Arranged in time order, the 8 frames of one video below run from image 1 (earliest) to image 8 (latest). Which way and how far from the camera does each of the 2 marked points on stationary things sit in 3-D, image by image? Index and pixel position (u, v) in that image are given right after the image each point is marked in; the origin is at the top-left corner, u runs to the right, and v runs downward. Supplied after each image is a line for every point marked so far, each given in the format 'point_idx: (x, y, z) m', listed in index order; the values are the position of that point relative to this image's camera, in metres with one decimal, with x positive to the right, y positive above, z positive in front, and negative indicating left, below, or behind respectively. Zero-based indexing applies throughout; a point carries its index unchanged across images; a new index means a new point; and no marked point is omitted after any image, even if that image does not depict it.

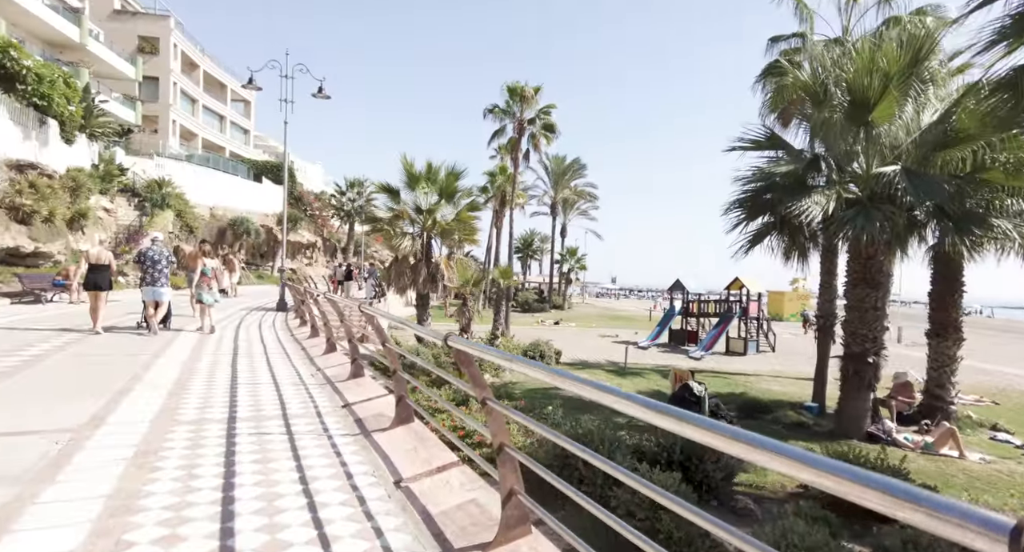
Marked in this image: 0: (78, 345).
0: (-6.9, -1.0, +10.0) m
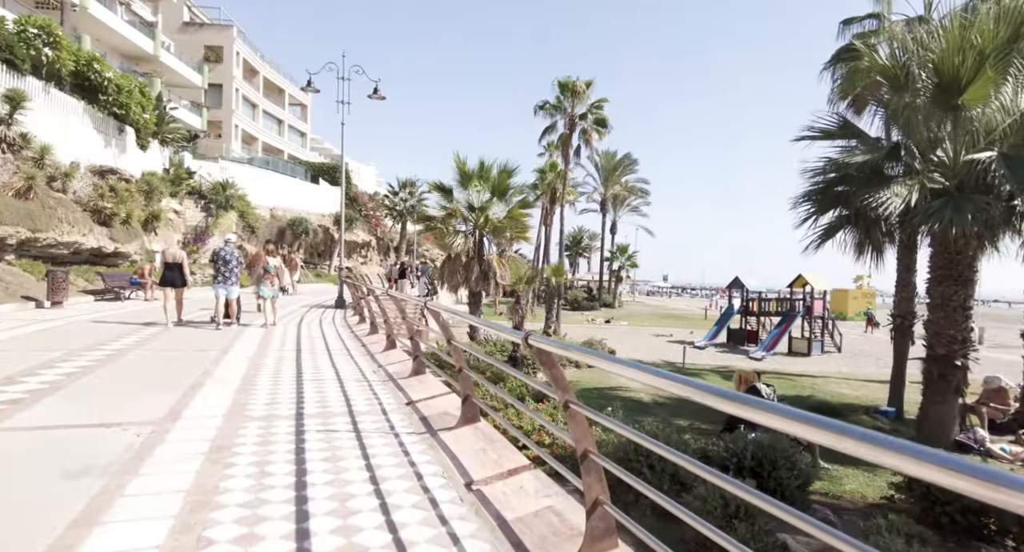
0: (-6.0, -1.0, +10.5) m
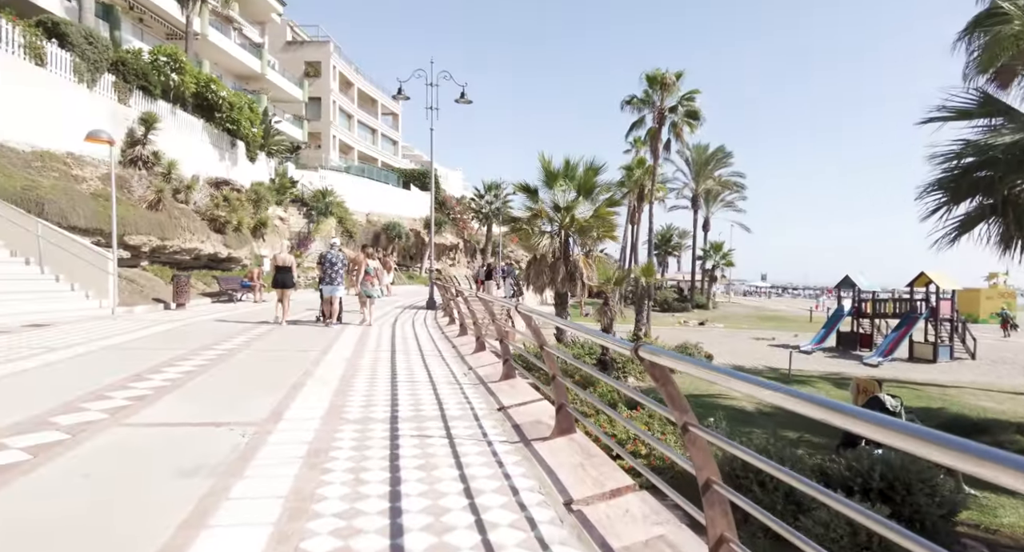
0: (-4.4, -1.1, +11.0) m
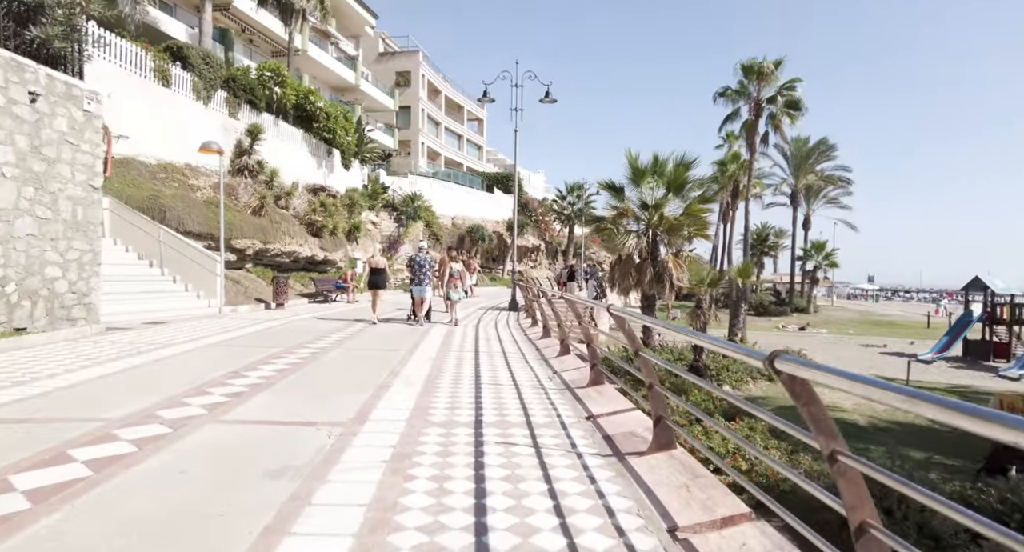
0: (-2.9, -1.1, +11.2) m
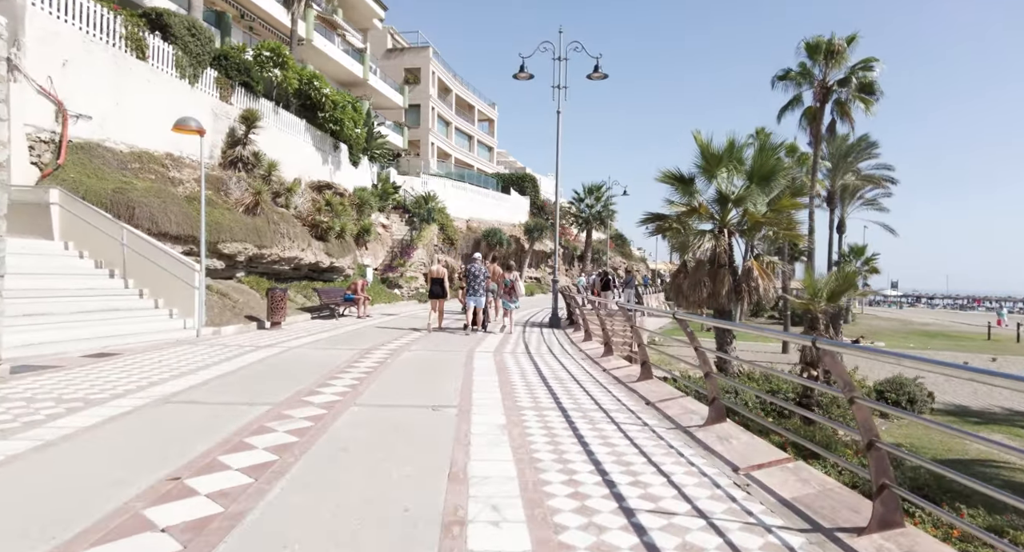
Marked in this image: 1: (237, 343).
0: (-1.8, -1.3, +7.9) m
1: (-4.9, -1.2, +11.2) m
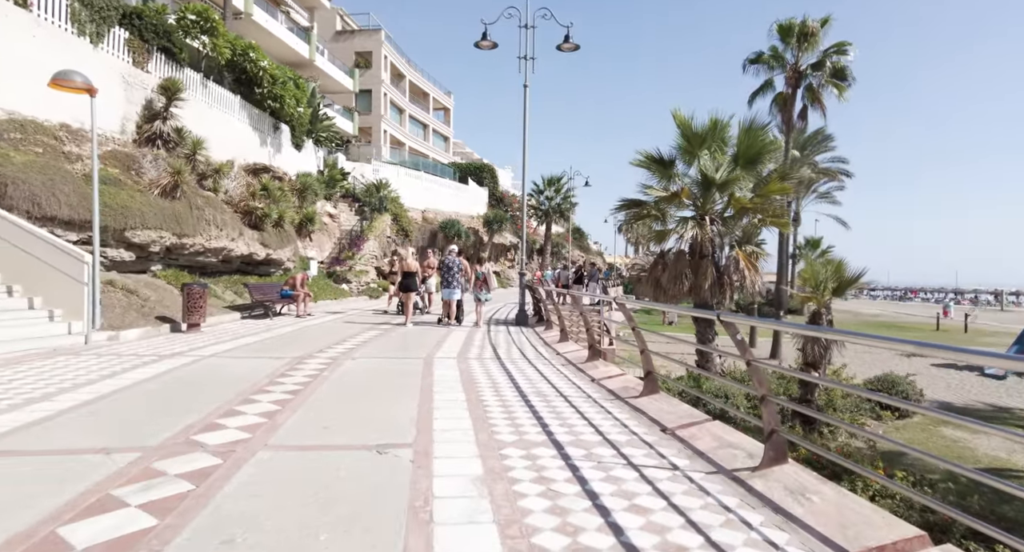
0: (-2.1, -1.2, +6.1) m
1: (-5.5, -1.1, +9.1) m
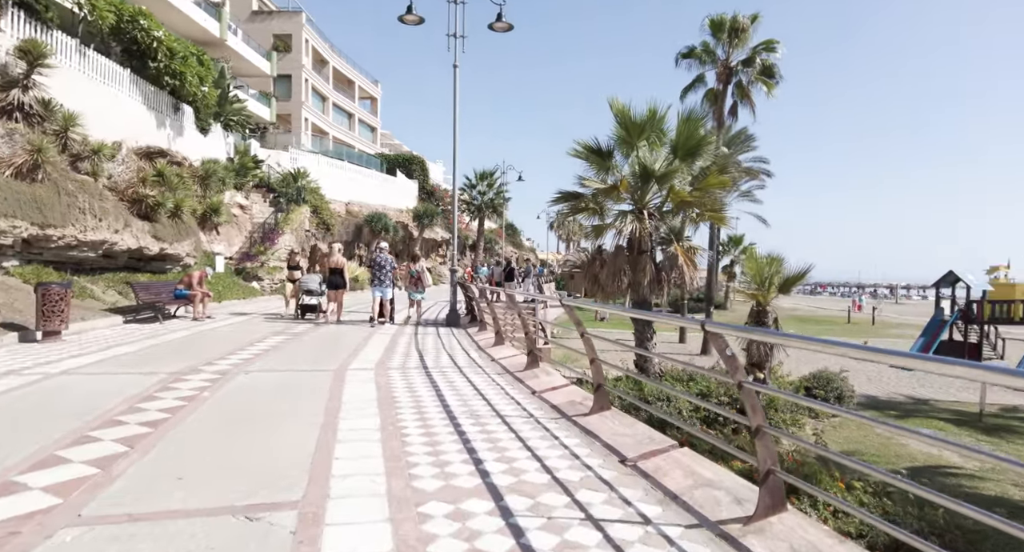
0: (-2.6, -1.2, +4.7) m
1: (-6.4, -1.1, +7.4) m
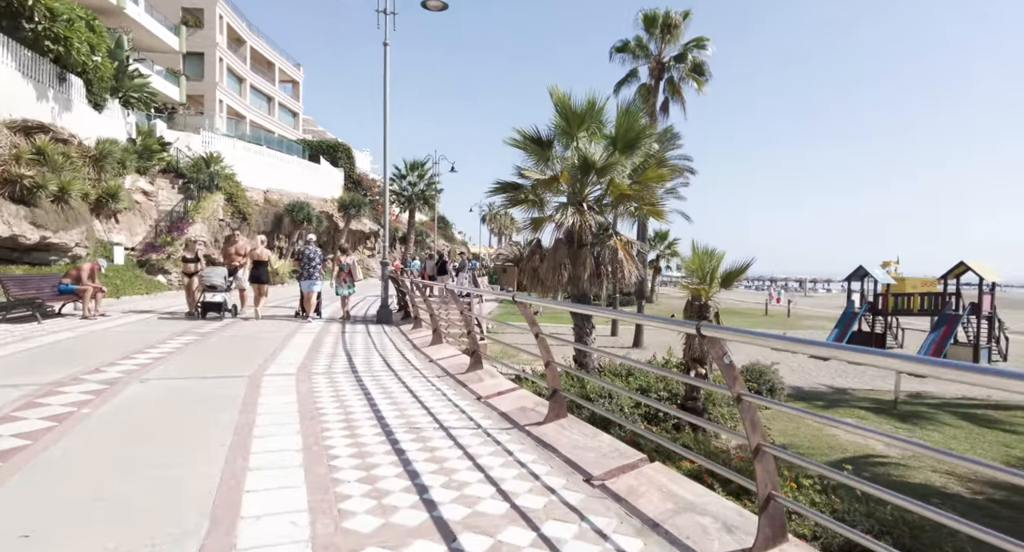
0: (-3.0, -1.1, +3.7) m
1: (-7.0, -1.0, +6.0) m
